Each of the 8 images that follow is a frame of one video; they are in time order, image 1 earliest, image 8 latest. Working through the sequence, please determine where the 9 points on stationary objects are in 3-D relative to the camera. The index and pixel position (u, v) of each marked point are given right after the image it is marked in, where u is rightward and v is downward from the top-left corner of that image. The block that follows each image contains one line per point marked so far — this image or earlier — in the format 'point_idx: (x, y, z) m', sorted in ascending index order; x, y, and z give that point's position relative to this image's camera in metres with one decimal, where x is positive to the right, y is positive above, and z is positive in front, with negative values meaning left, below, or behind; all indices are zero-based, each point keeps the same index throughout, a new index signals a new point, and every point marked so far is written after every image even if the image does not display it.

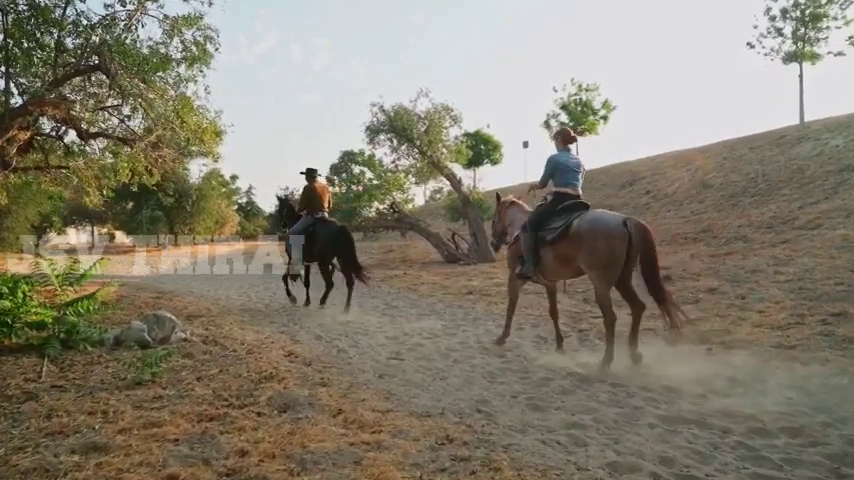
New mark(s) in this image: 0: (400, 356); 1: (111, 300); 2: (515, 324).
0: (-0.3, -1.4, +7.1) m
1: (-5.6, -1.1, +10.8) m
2: (+1.4, -1.3, +9.3) m
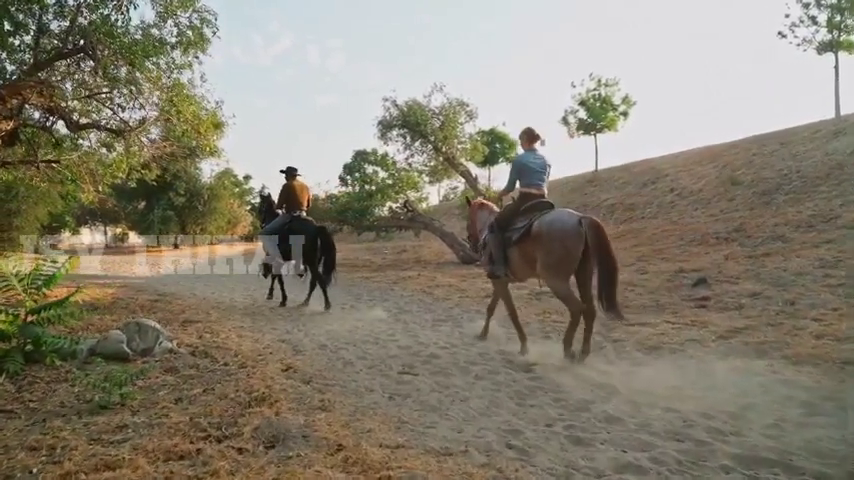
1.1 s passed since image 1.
0: (-0.1, -1.4, +6.3) m
1: (-5.4, -1.1, +10.0) m
2: (+1.6, -1.3, +8.4) m
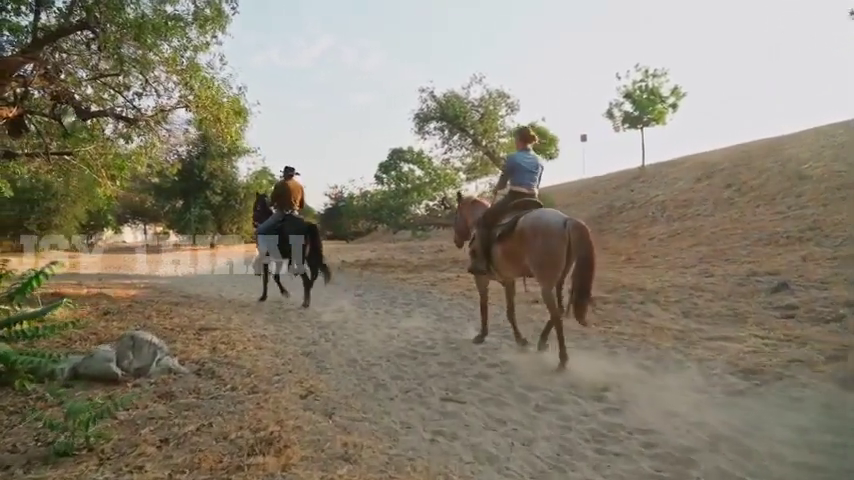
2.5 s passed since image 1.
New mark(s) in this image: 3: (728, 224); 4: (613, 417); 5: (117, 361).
0: (+0.3, -1.3, +5.2) m
1: (-4.7, -1.1, +9.2) m
2: (+2.1, -1.3, +7.2) m
3: (+9.2, +0.5, +18.6) m
4: (+1.4, -1.4, +4.7) m
5: (-2.5, -1.0, +4.9) m
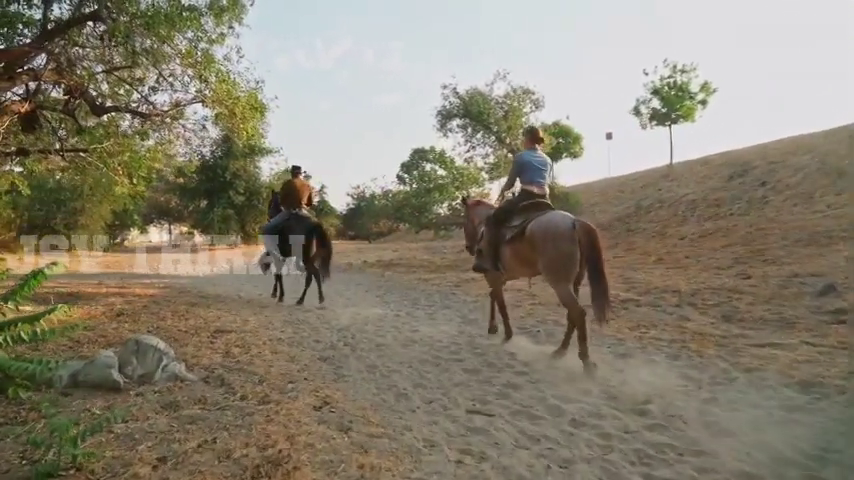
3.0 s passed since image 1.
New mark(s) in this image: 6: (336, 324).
0: (+0.5, -1.3, +4.8) m
1: (-4.4, -1.0, +9.0) m
2: (+2.4, -1.3, +6.7) m
3: (+9.9, +0.5, +17.9) m
4: (+1.6, -1.3, +4.2) m
5: (-2.3, -1.0, +4.6) m
6: (-1.4, -1.3, +9.1) m
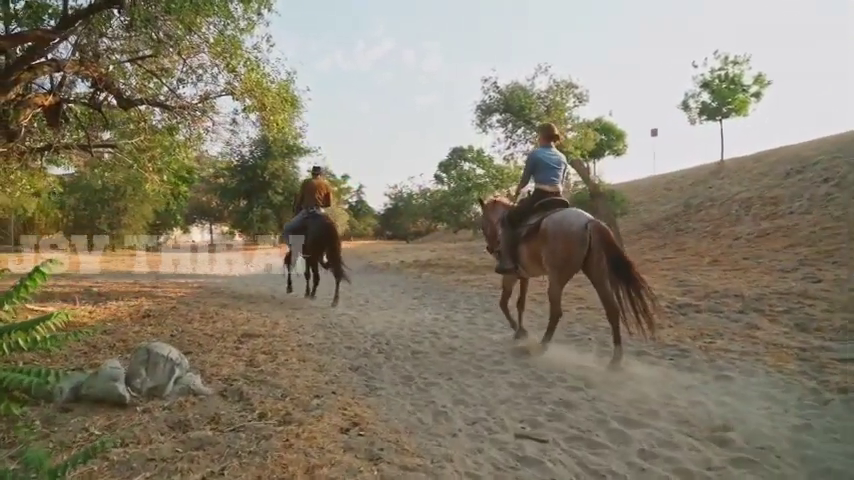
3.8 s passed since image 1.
0: (+0.8, -1.3, +4.1) m
1: (-3.8, -1.0, +8.6) m
2: (+2.8, -1.3, +6.0) m
3: (+11.0, +0.5, +16.6) m
4: (+1.9, -1.3, +3.5) m
5: (-2.0, -0.9, +4.1) m
6: (-0.8, -1.2, +8.5) m
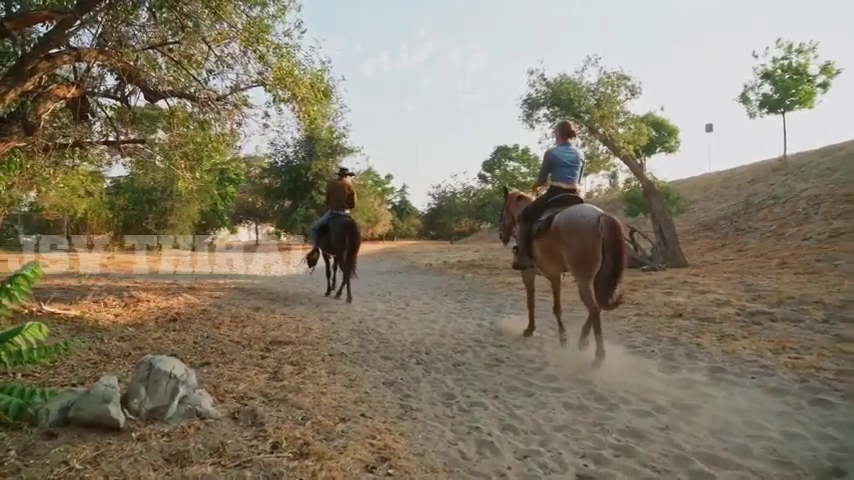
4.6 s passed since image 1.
0: (+1.0, -1.3, +3.4) m
1: (-3.2, -1.0, +8.2) m
2: (+3.2, -1.3, +5.1) m
3: (+12.1, +0.5, +15.1) m
4: (+2.0, -1.3, +2.7) m
5: (-1.8, -0.9, +3.6) m
6: (-0.3, -1.2, +7.9) m
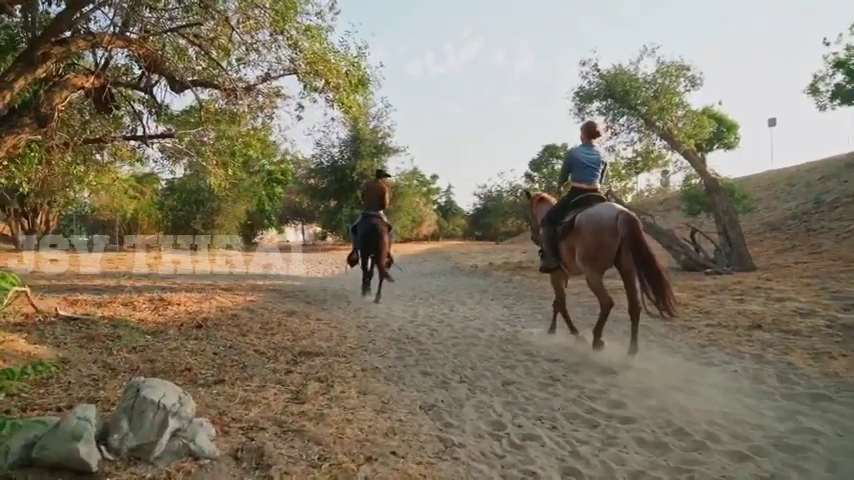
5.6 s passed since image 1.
0: (+1.2, -1.3, +2.6) m
1: (-2.7, -1.0, +7.7) m
2: (+3.5, -1.3, +4.1) m
3: (+13.2, +0.4, +13.4) m
4: (+2.2, -1.3, +1.8) m
5: (-1.6, -0.9, +3.0) m
6: (+0.3, -1.3, +7.1) m
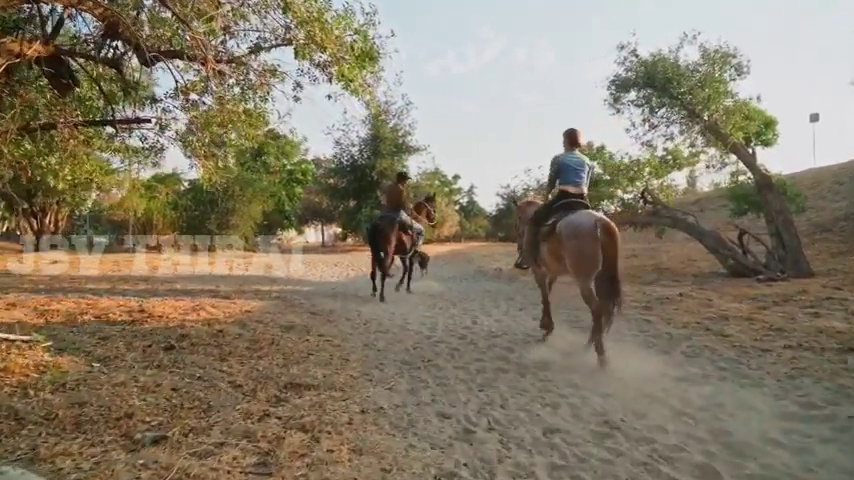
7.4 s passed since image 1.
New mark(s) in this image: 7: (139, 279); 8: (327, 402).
0: (+1.2, -1.4, +1.2) m
1: (-2.4, -1.1, +6.5) m
2: (+3.5, -1.3, +2.6) m
3: (+13.6, +0.4, +11.6) m
4: (+2.2, -1.4, +0.4) m
5: (-1.5, -1.0, +1.7) m
6: (+0.5, -1.3, +5.8) m
7: (-6.7, -0.9, +14.2) m
8: (-0.8, -1.2, +4.6) m
